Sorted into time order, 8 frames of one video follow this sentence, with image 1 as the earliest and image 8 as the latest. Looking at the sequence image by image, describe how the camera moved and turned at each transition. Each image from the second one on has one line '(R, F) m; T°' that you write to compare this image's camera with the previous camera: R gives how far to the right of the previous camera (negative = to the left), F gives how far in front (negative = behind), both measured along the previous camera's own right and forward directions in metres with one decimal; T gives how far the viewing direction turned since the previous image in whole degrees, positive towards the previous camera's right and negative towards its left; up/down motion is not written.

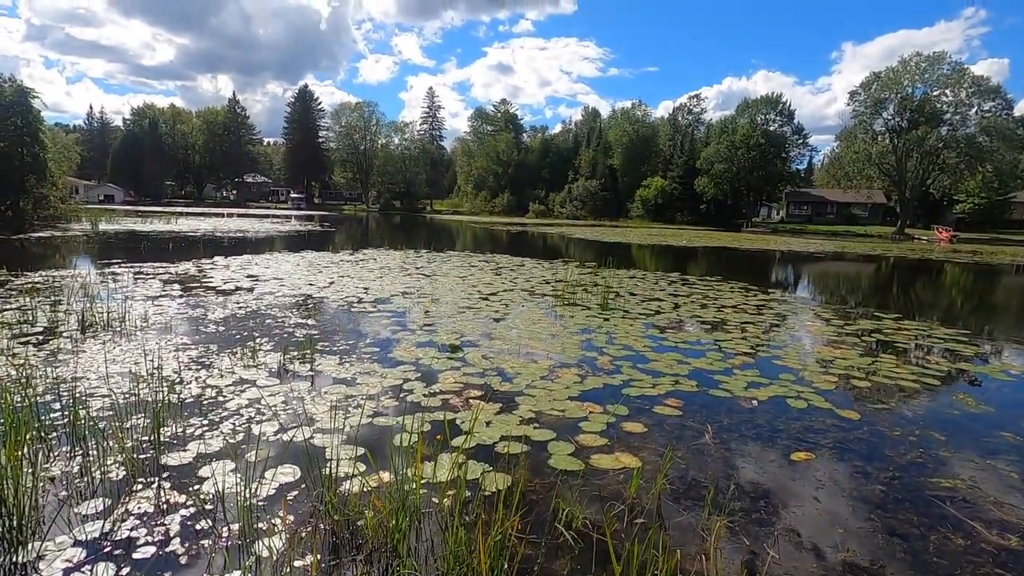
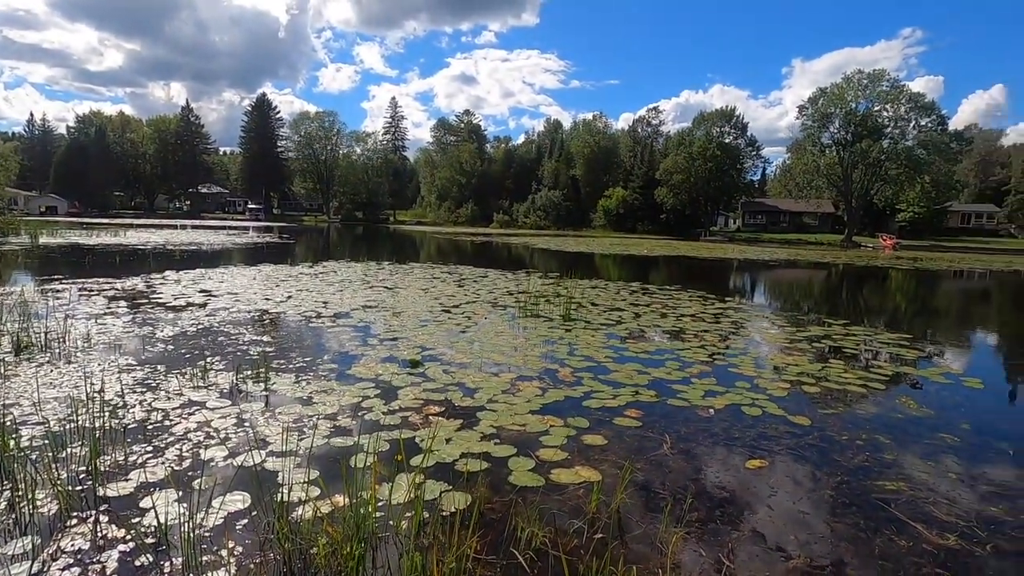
(+0.1, 0.0) m; +4°
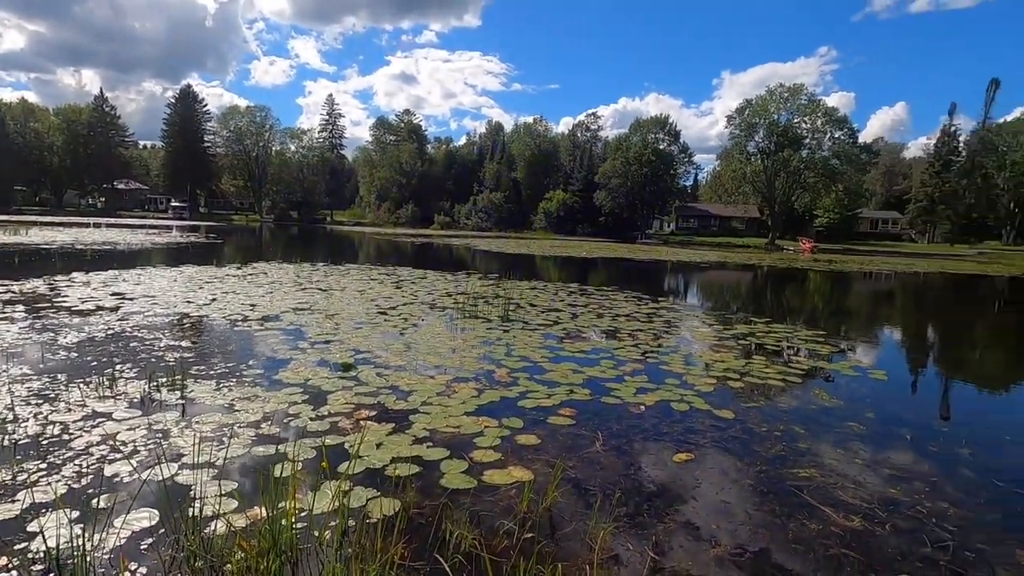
(+0.1, 0.0) m; +6°
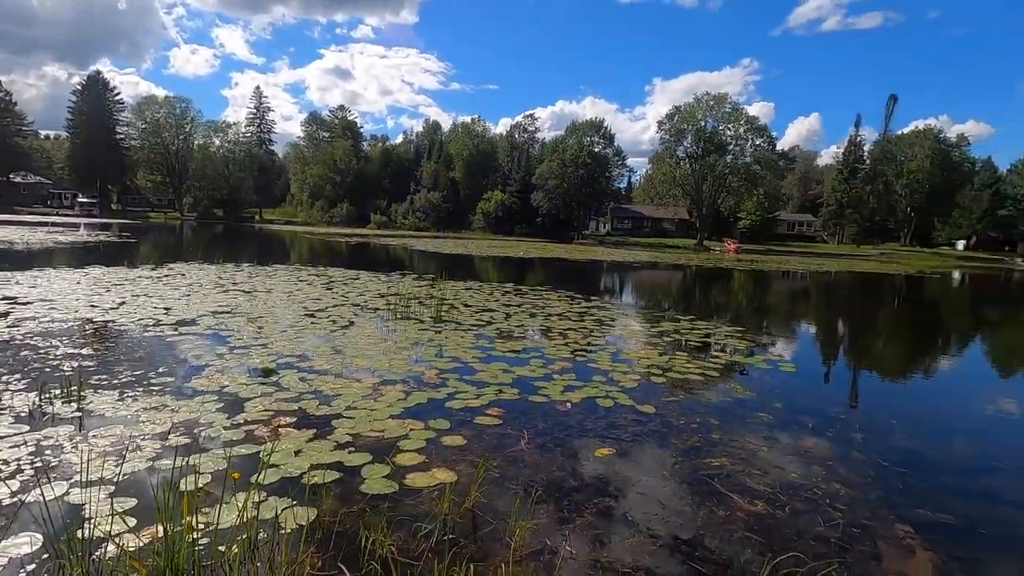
(+0.1, 0.0) m; +6°
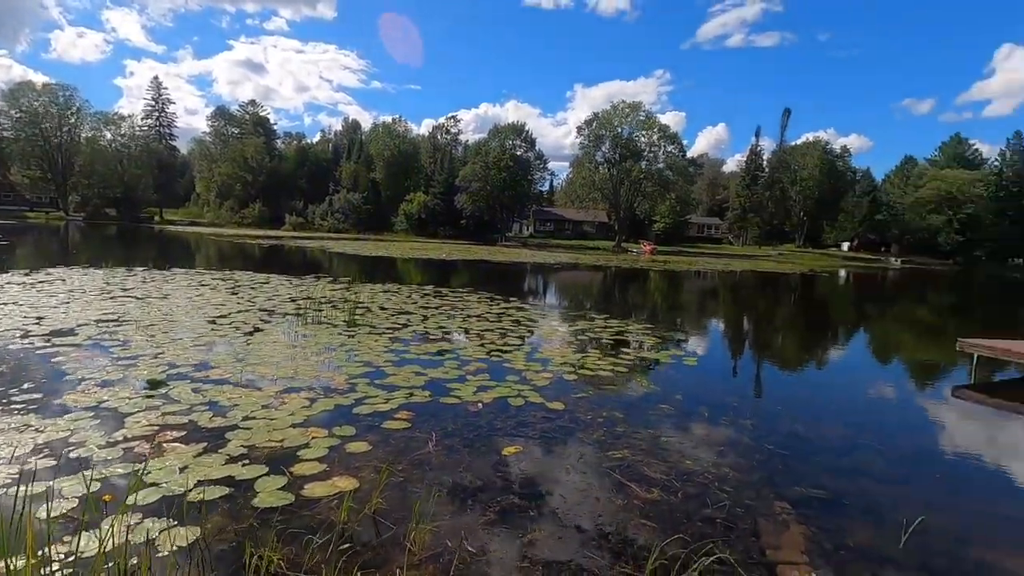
(+0.2, 0.0) m; +8°
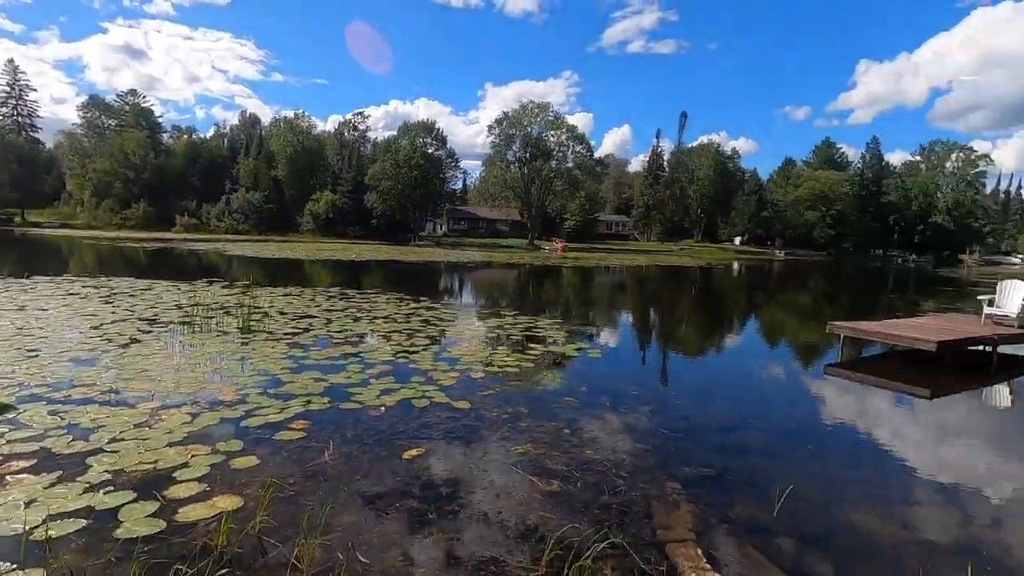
(+0.2, 0.0) m; +9°
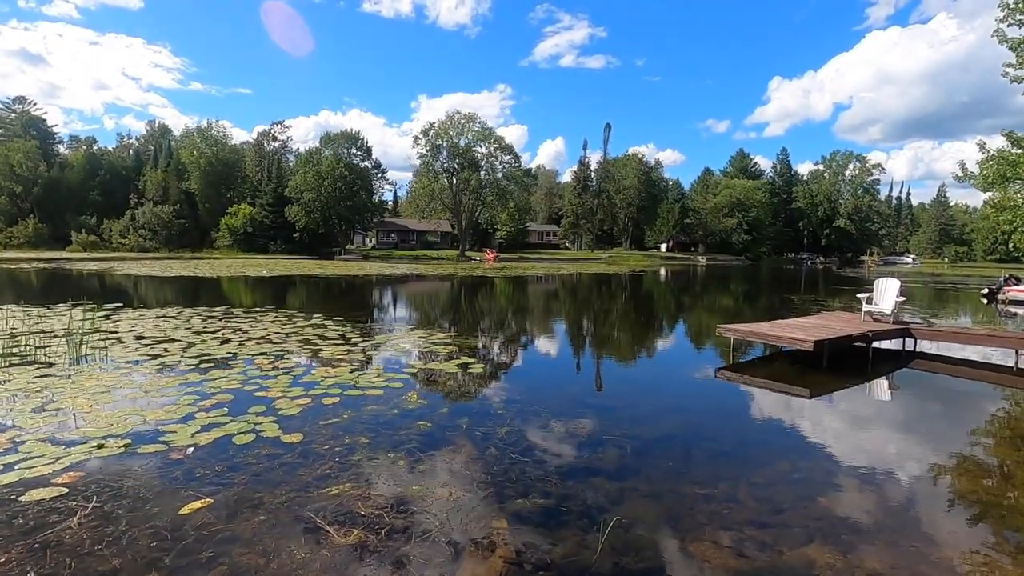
(+1.0, +0.5) m; +7°
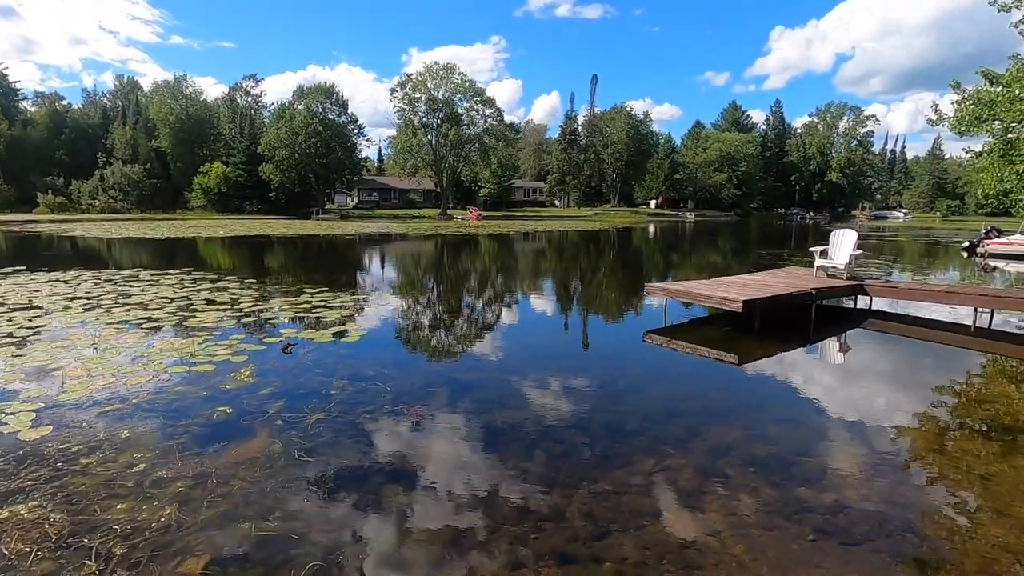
(+1.5, +1.1) m; +1°
